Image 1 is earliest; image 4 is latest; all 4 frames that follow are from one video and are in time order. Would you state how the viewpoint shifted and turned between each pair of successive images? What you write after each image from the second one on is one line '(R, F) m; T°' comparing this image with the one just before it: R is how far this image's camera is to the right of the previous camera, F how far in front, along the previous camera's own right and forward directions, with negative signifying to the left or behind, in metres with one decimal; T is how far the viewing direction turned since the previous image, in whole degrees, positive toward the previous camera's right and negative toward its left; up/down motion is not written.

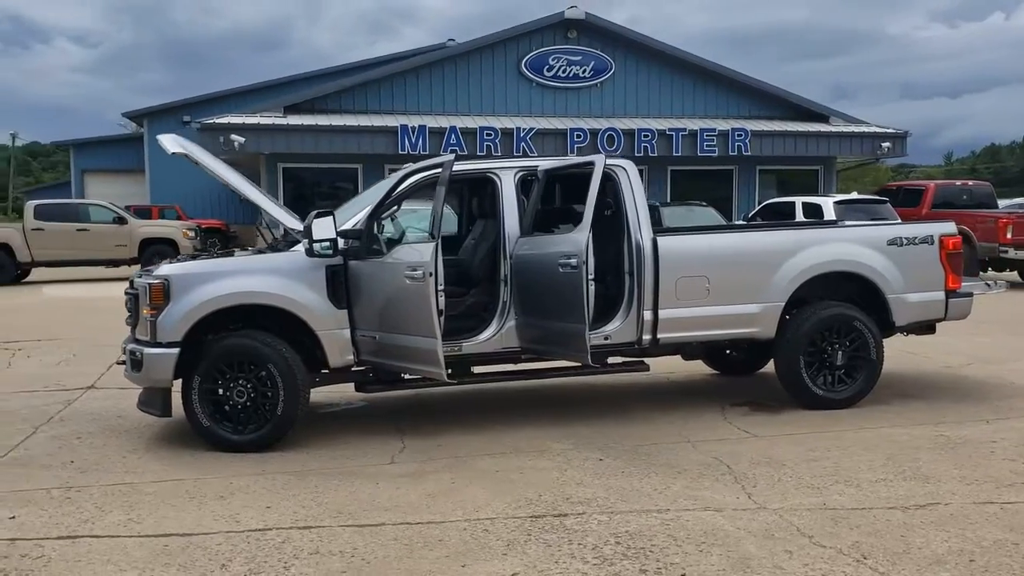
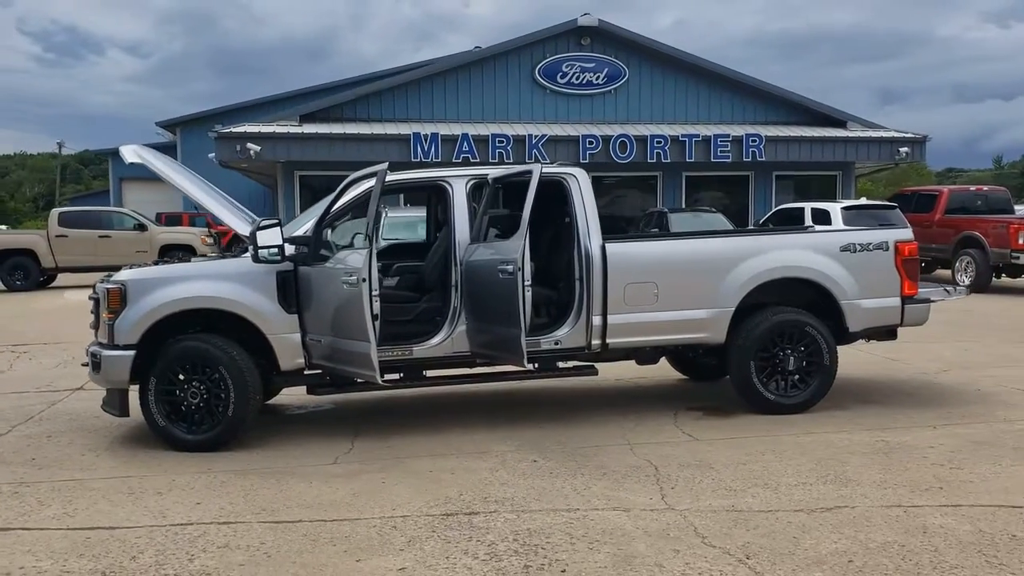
(+0.6, -0.1) m; -2°
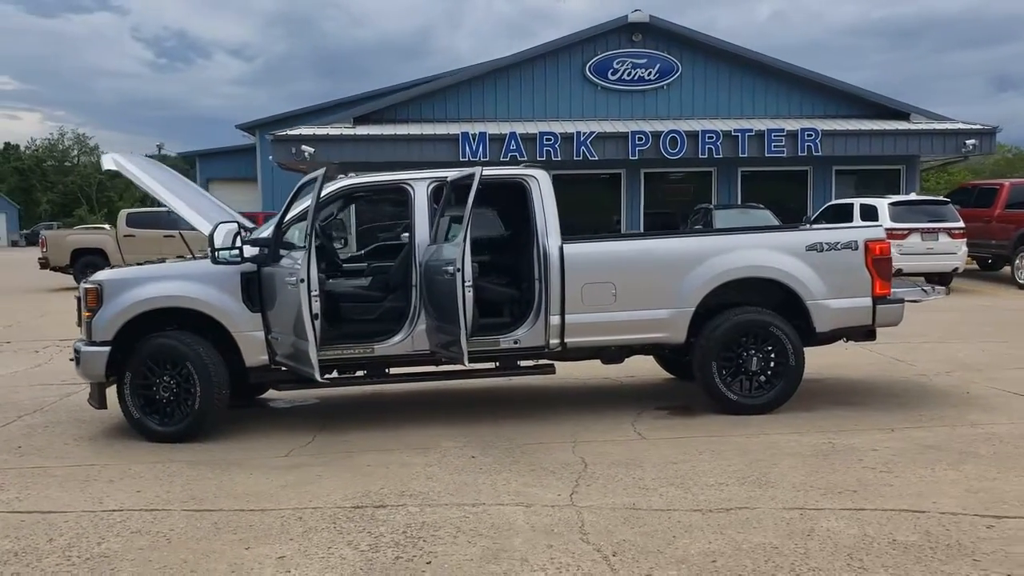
(+0.9, -0.1) m; -5°
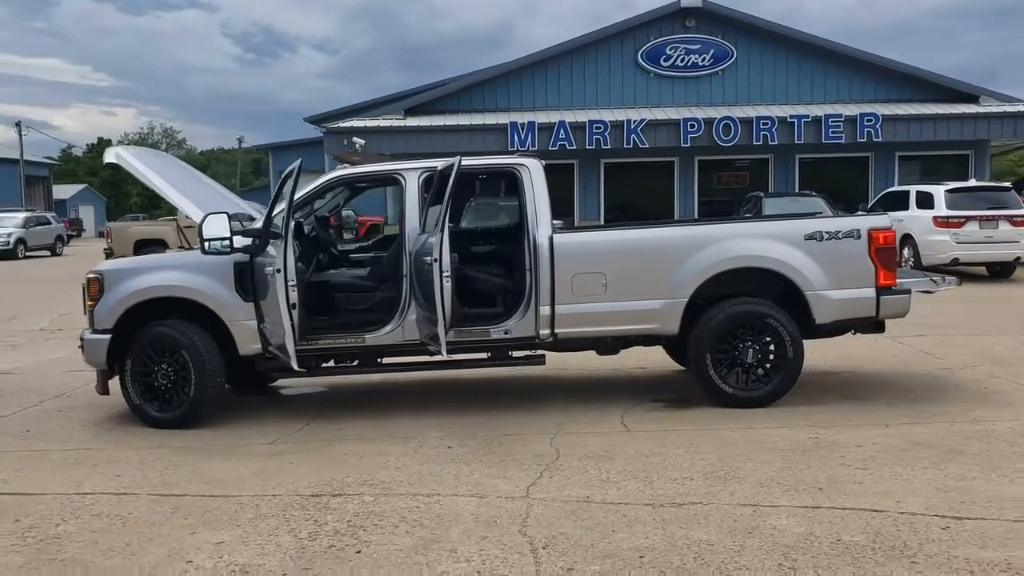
(+0.6, +0.1) m; -5°
